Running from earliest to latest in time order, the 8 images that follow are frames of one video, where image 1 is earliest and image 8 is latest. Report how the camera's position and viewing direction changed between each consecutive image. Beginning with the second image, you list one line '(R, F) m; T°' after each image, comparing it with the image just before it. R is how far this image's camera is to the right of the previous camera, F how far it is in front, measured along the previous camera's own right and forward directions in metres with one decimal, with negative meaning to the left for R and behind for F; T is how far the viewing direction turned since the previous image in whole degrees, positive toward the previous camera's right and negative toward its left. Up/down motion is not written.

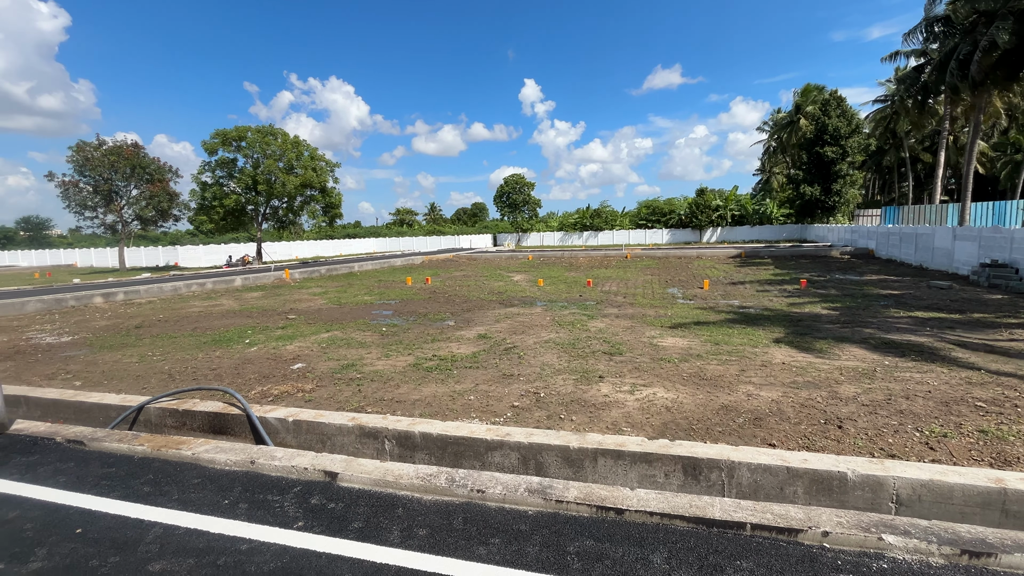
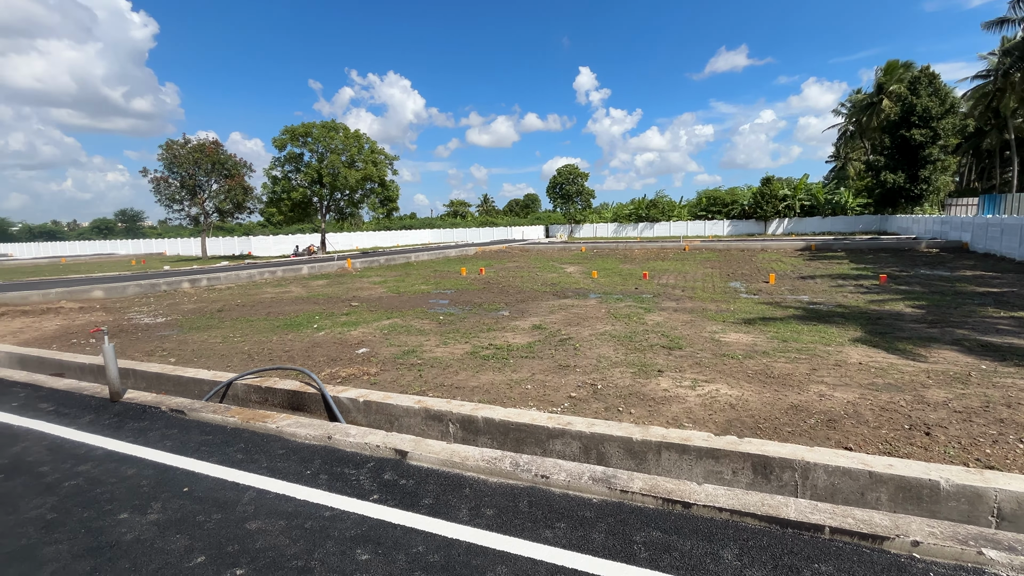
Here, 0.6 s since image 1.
(-0.1, 0.0) m; -6°
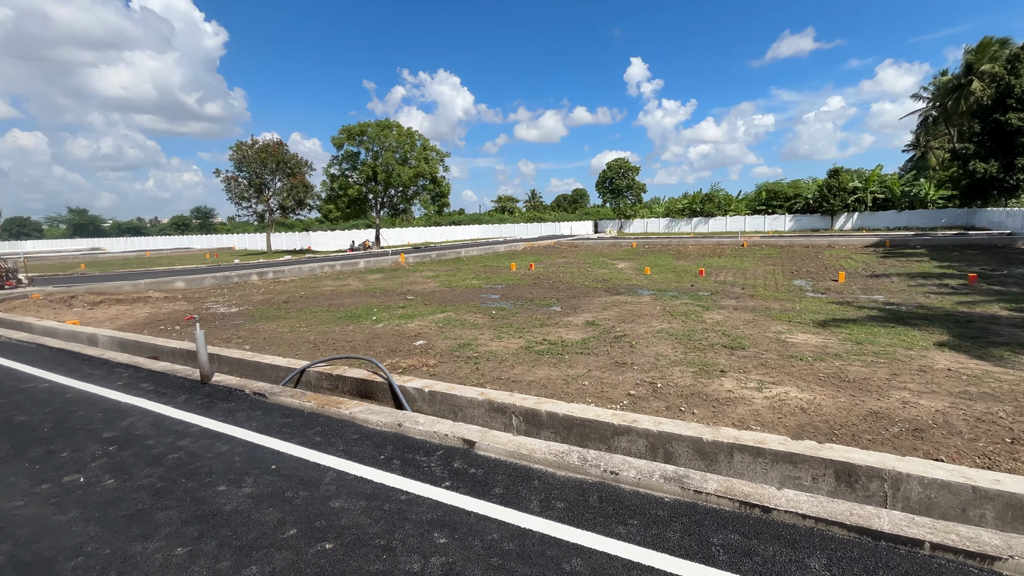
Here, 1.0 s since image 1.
(-0.2, 0.0) m; -6°
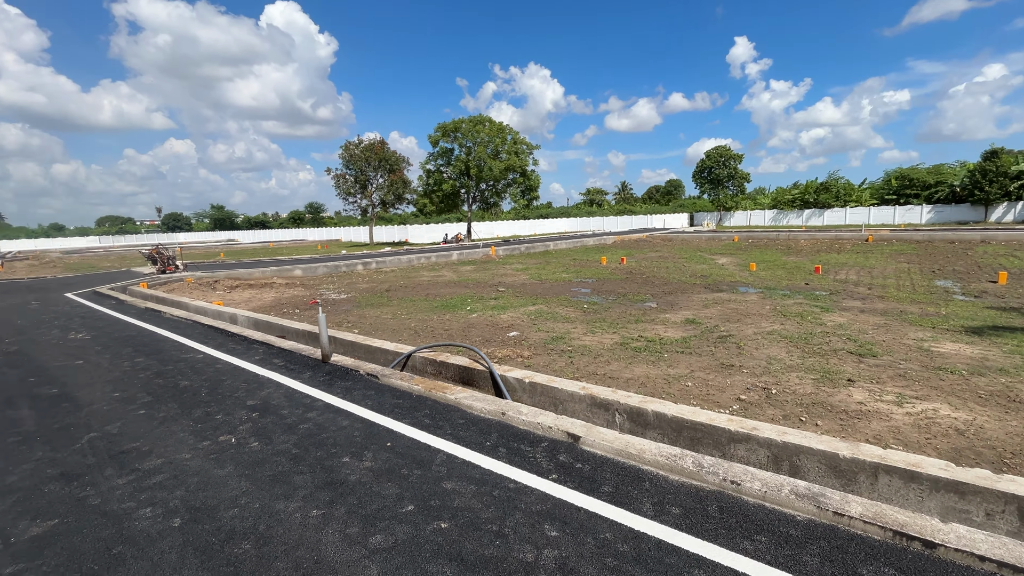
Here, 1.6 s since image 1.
(-0.2, 0.0) m; -11°
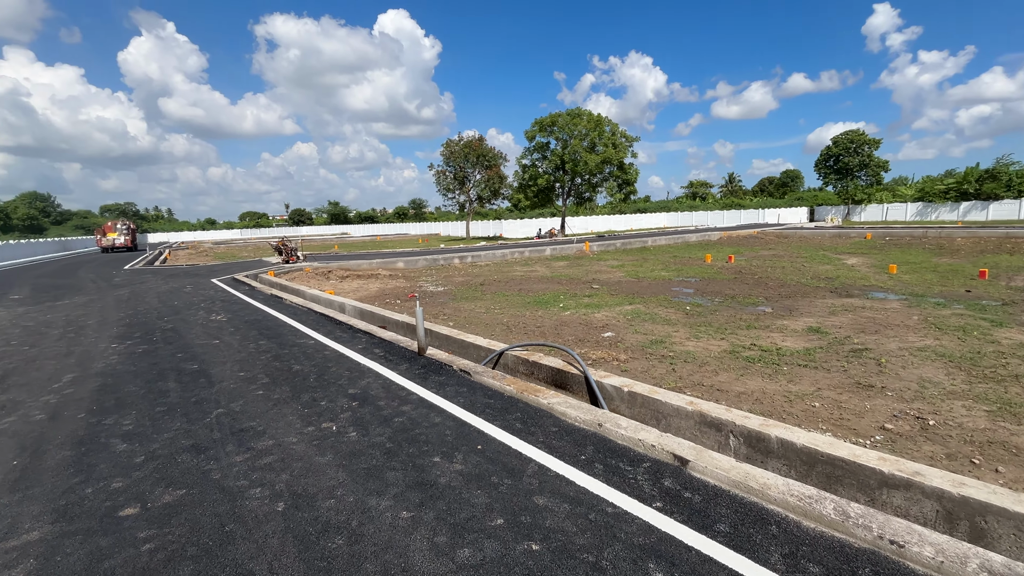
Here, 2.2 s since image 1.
(-0.1, +0.3) m; -11°
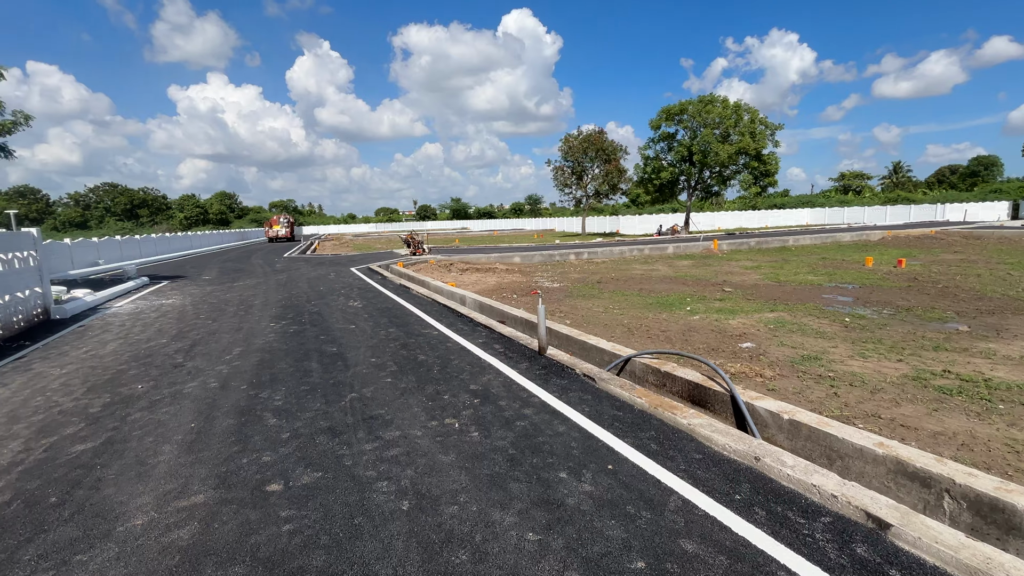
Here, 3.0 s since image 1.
(-0.2, +0.3) m; -14°
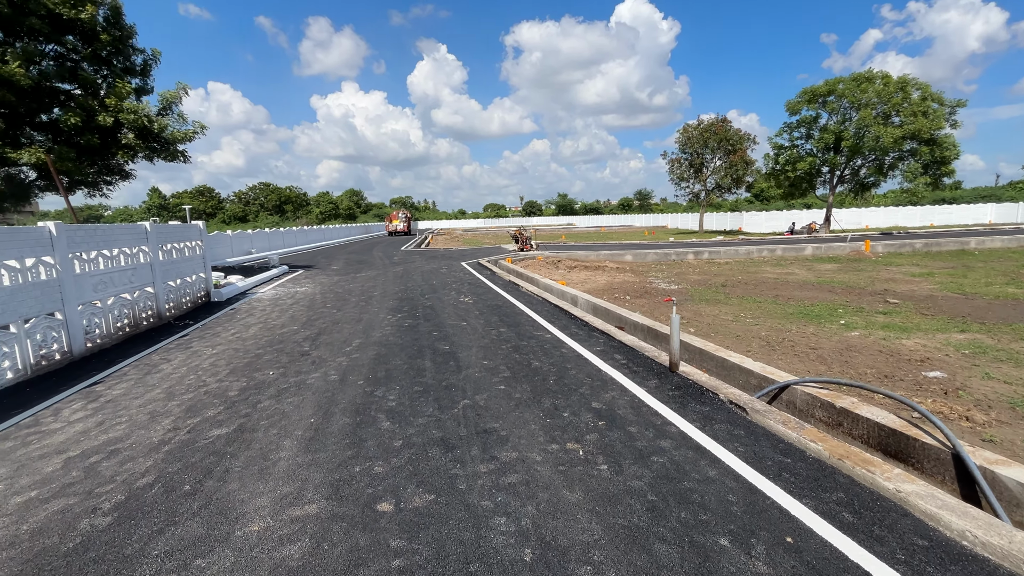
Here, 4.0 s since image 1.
(-0.3, +0.5) m; -13°
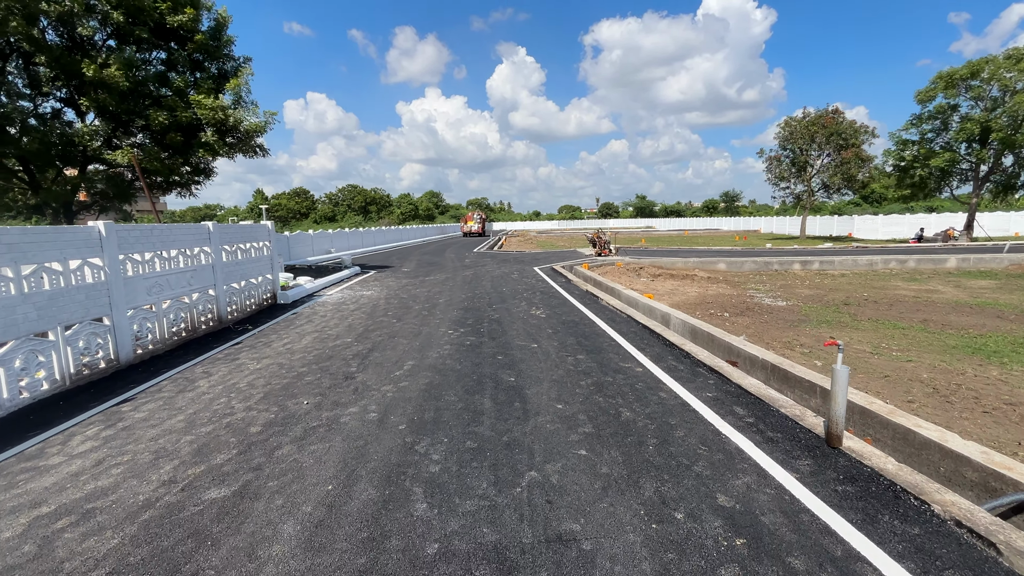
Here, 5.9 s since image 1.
(-0.1, +1.3) m; -9°
